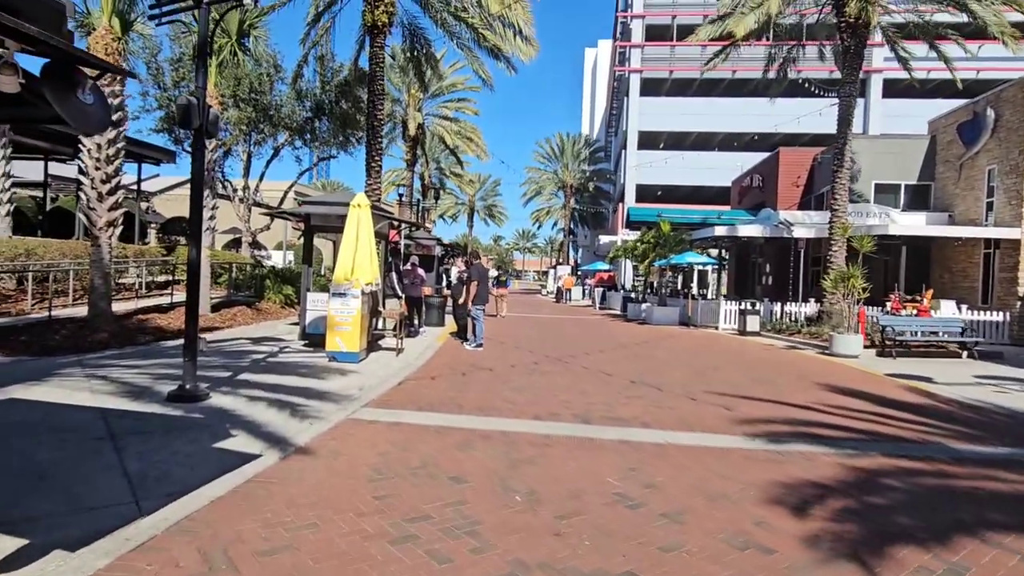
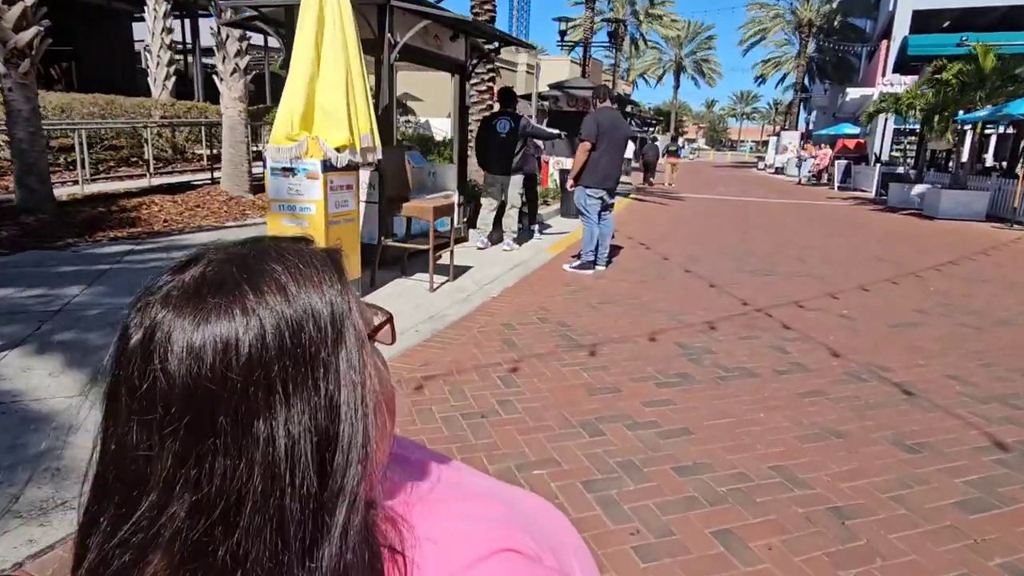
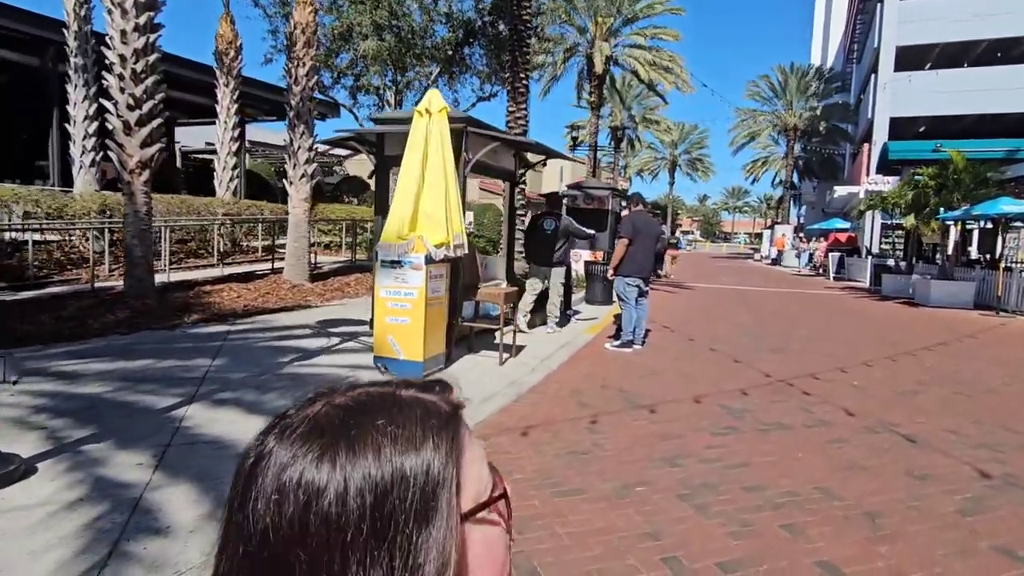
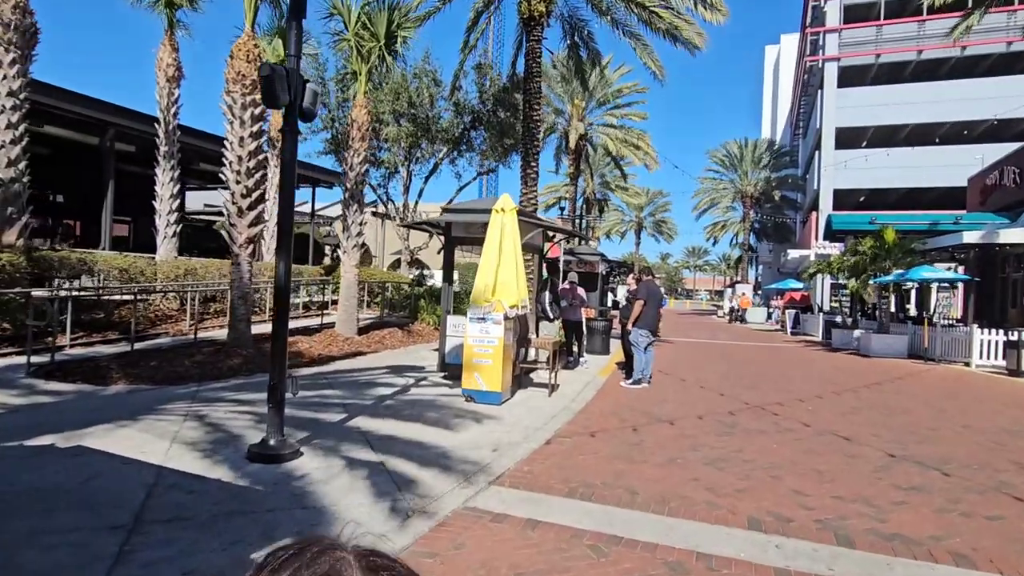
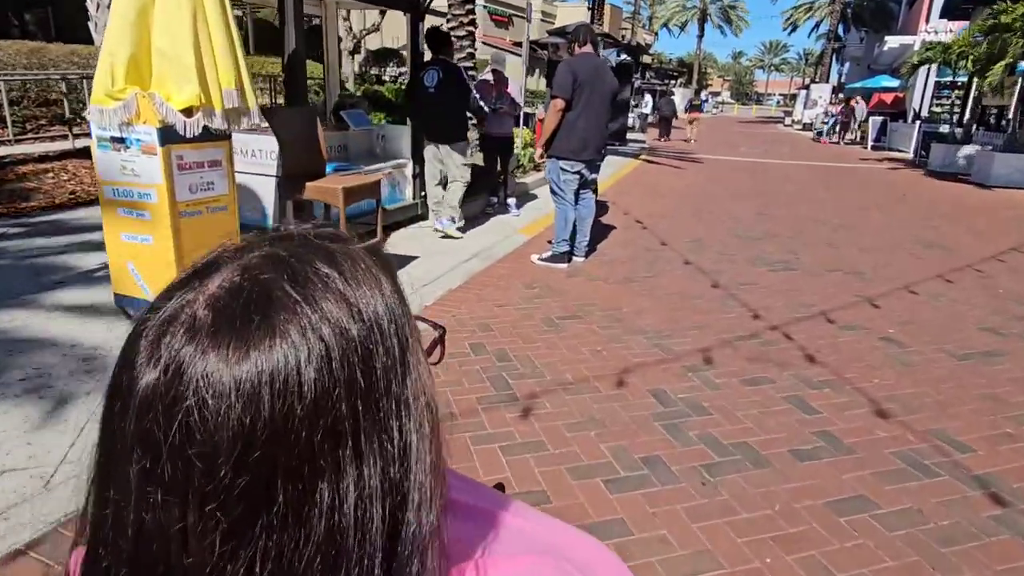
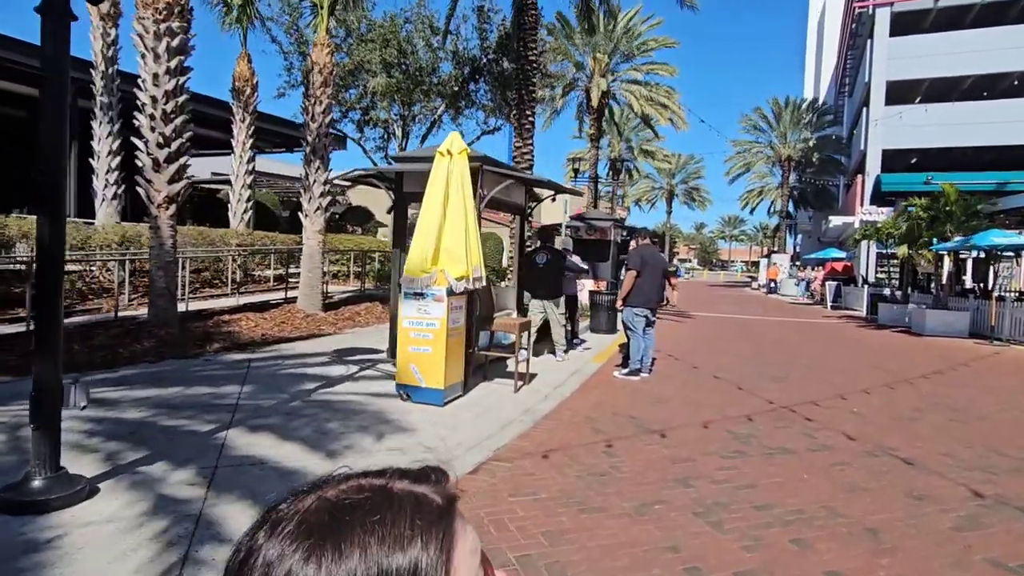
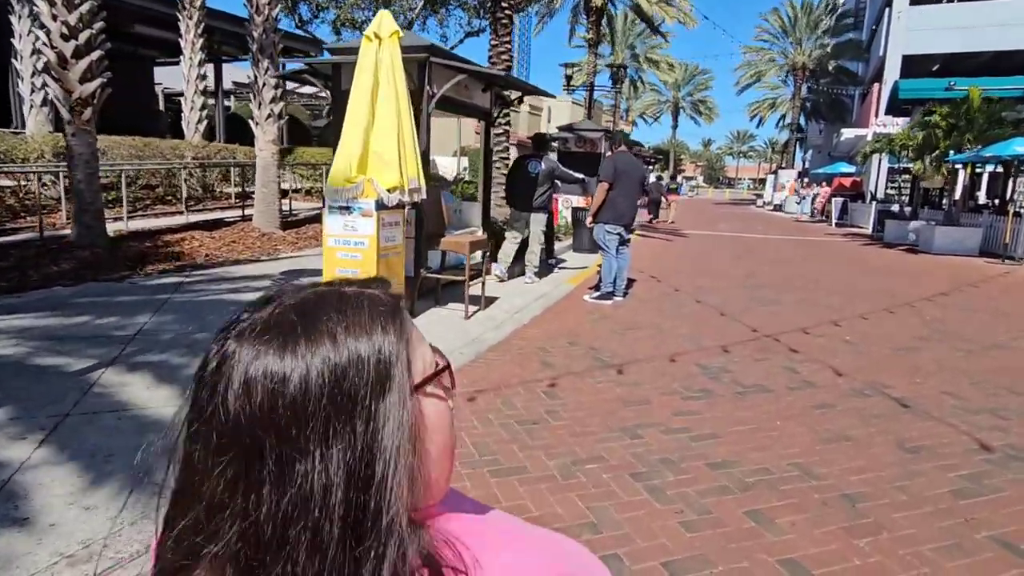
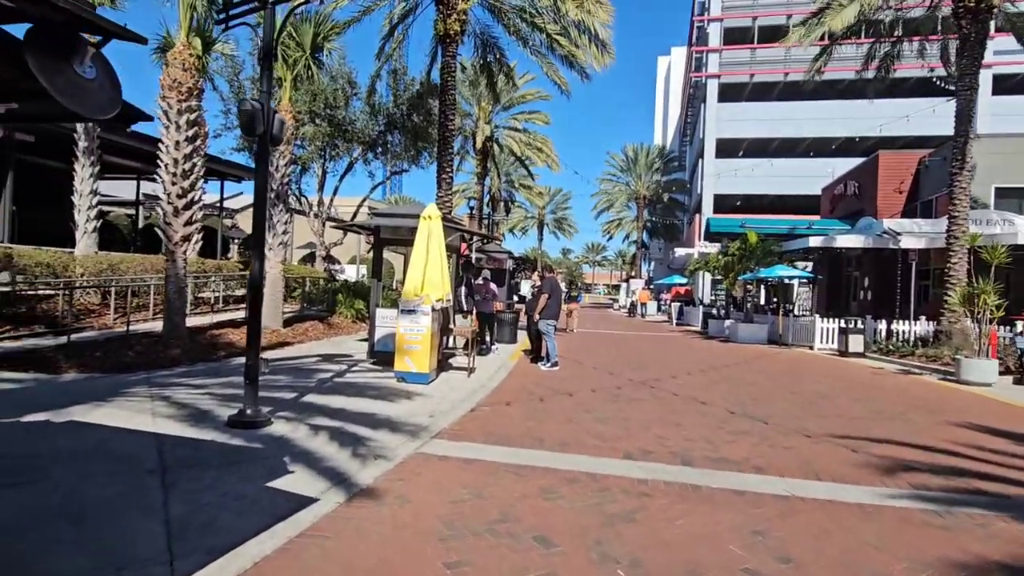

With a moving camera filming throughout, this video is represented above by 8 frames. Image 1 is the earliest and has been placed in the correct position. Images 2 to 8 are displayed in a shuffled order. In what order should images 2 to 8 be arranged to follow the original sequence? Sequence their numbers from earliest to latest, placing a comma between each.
8, 4, 6, 3, 7, 2, 5
